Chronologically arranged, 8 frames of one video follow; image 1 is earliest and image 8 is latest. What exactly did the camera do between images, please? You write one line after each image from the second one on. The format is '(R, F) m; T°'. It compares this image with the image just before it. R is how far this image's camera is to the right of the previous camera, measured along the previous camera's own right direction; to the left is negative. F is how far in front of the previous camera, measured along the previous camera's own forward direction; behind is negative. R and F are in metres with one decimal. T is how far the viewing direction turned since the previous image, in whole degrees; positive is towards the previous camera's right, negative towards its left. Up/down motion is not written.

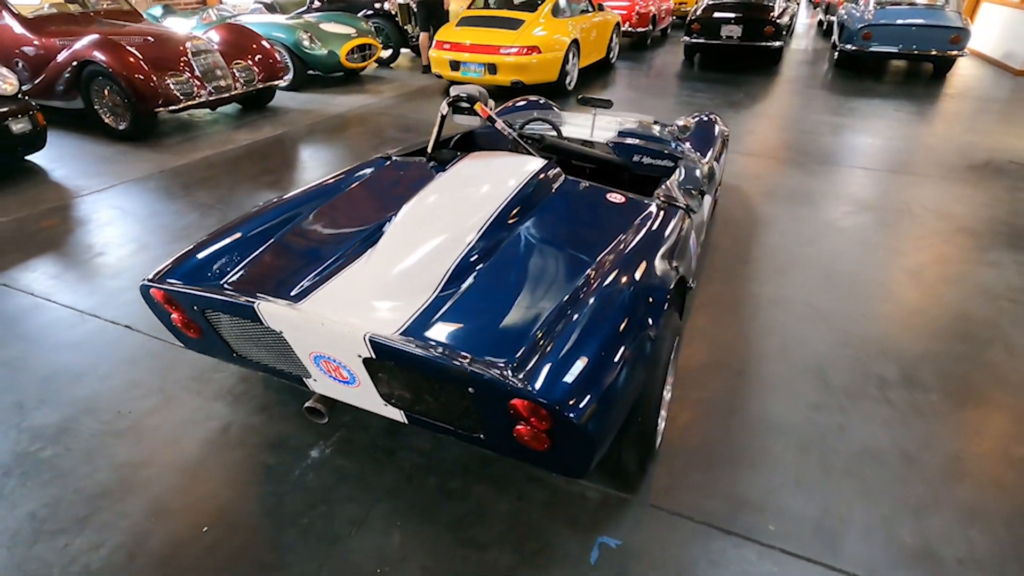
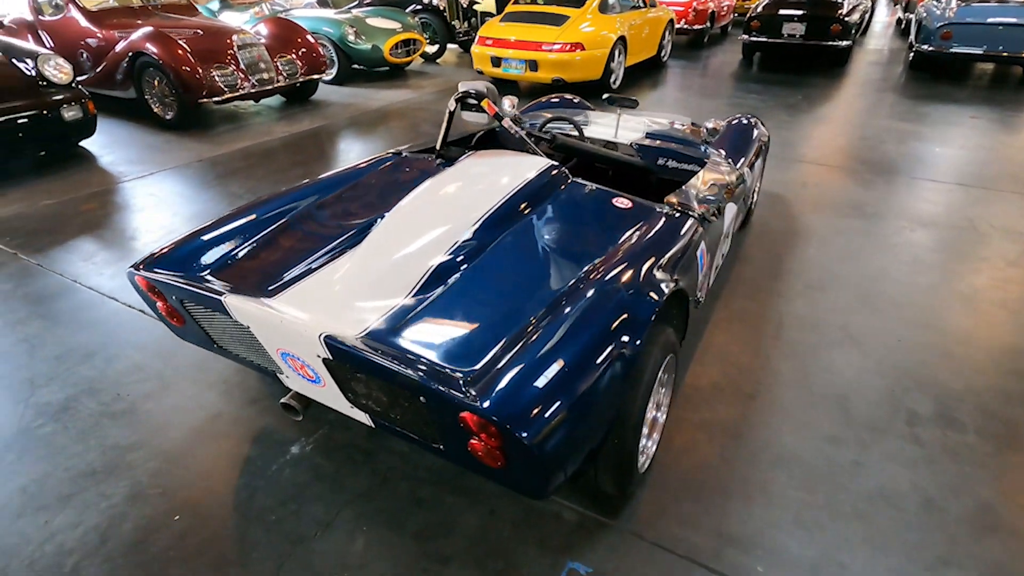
(+0.2, +0.1) m; -5°
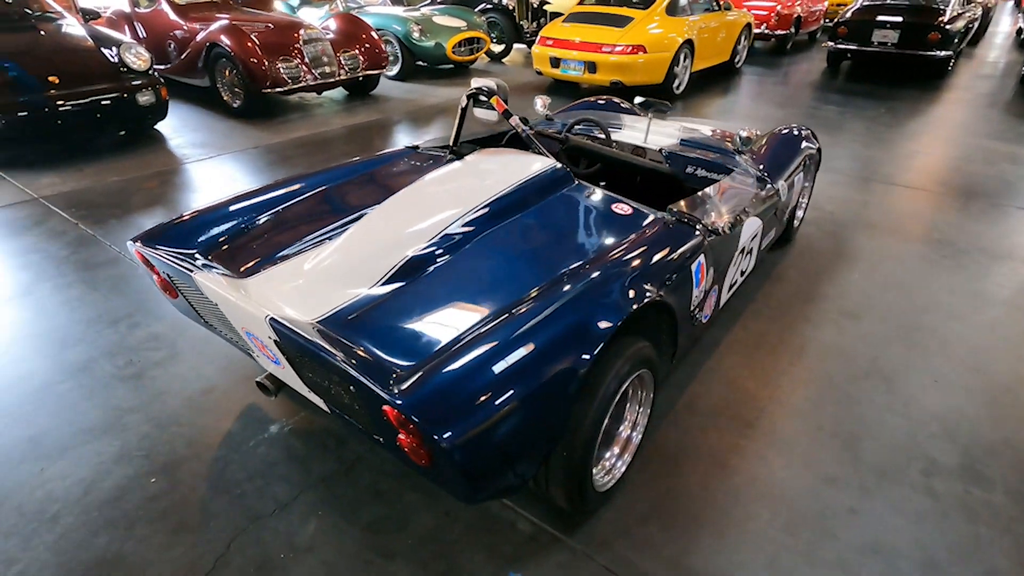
(+0.3, +0.1) m; -7°
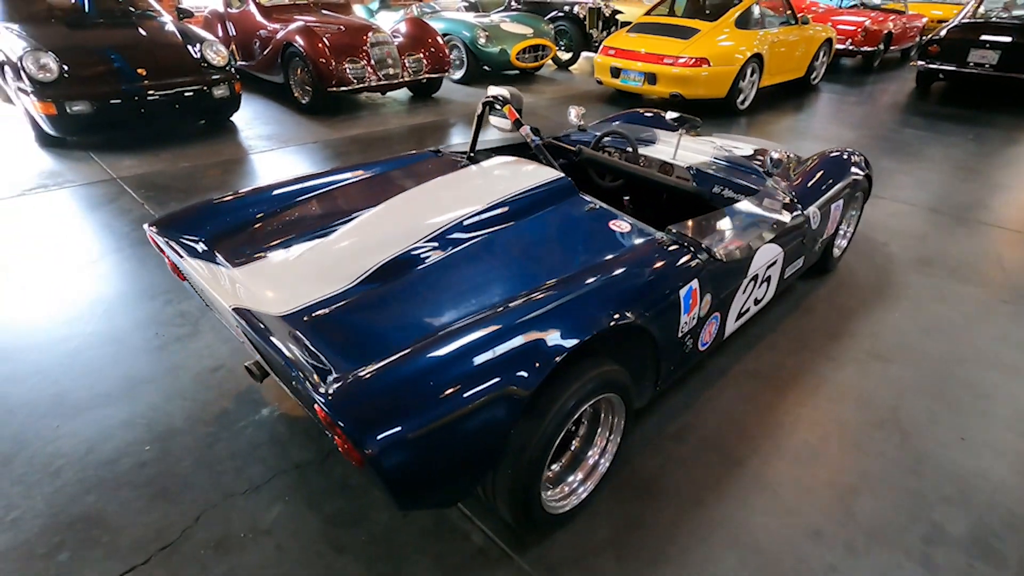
(+0.3, 0.0) m; -7°
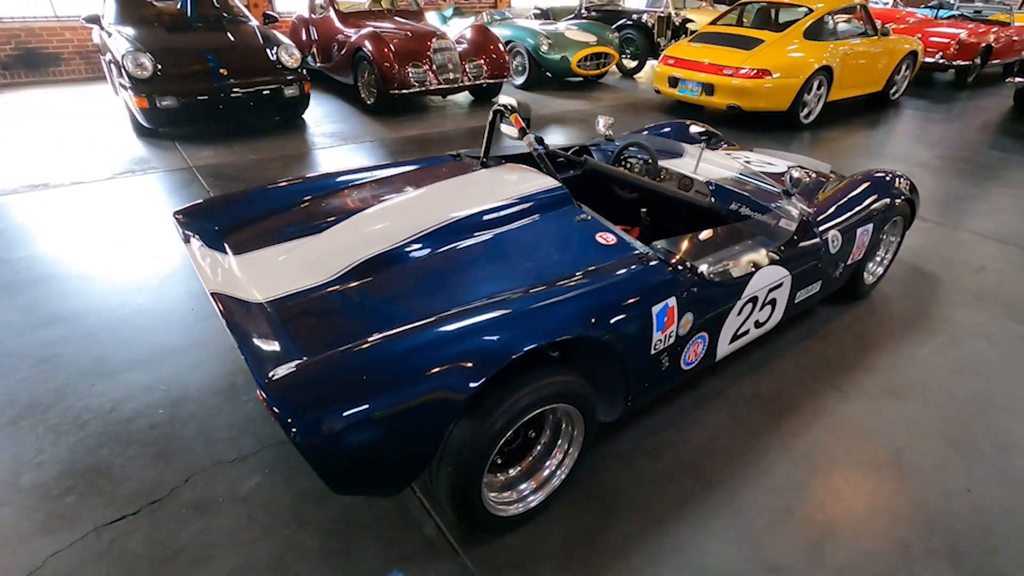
(+0.3, 0.0) m; -7°
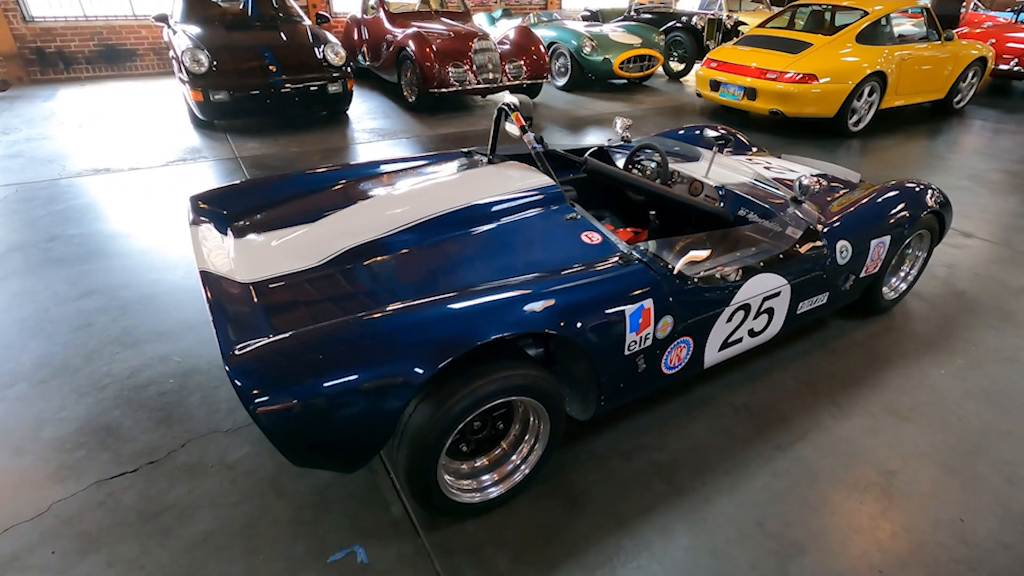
(+0.2, 0.0) m; -5°
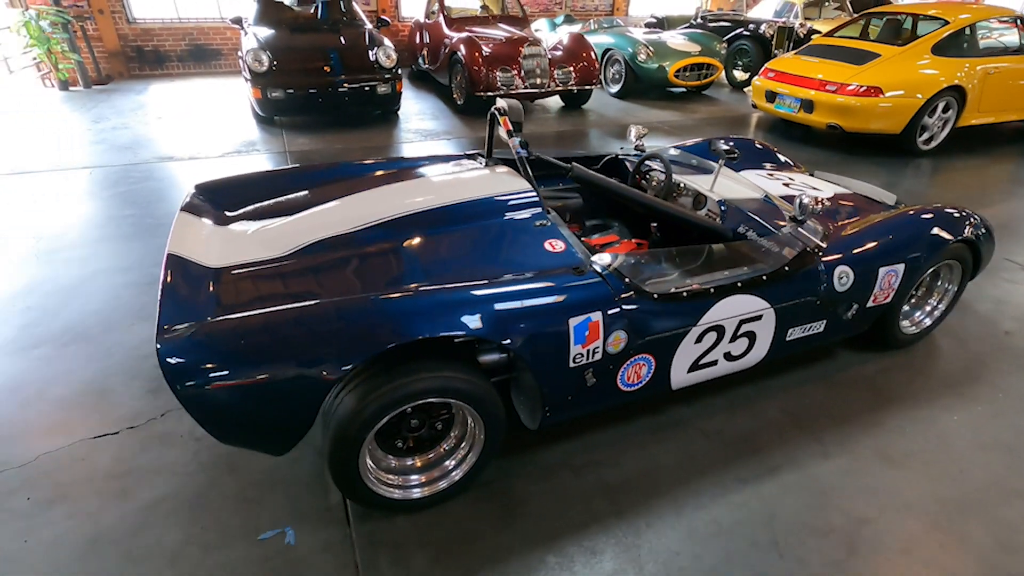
(+0.4, 0.0) m; -7°
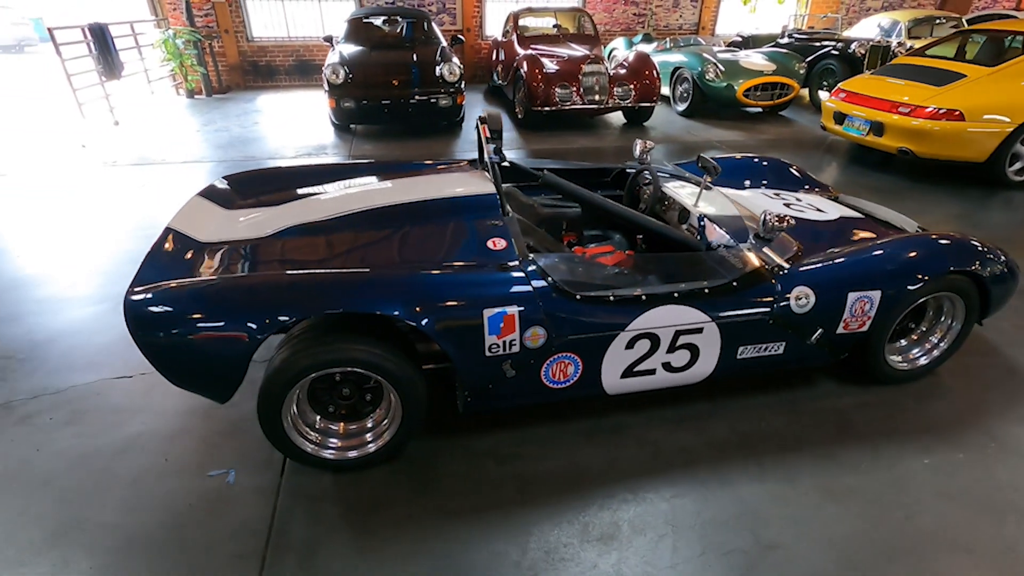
(+0.5, -0.1) m; -10°
